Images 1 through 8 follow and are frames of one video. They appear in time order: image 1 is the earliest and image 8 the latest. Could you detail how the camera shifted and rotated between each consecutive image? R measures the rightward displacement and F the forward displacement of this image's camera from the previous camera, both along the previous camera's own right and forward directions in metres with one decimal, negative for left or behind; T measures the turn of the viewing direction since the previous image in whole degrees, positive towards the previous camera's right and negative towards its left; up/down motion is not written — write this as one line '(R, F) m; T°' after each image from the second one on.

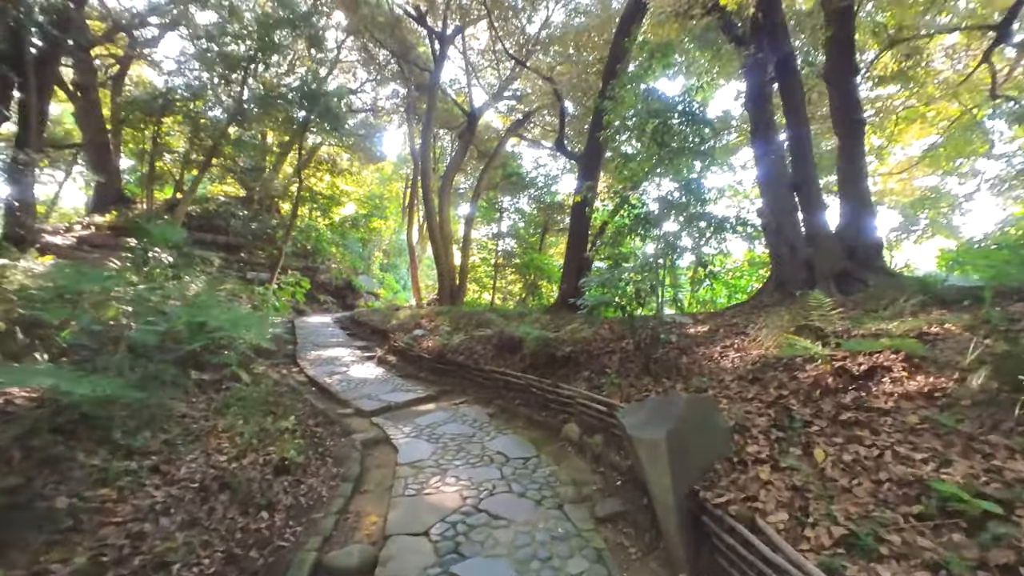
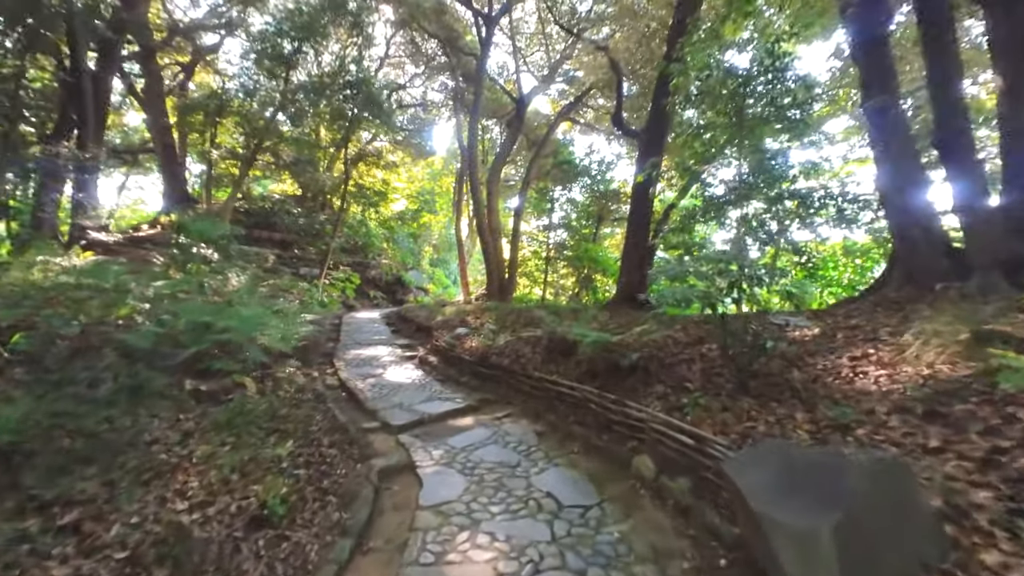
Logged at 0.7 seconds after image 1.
(0.0, +0.7) m; -6°
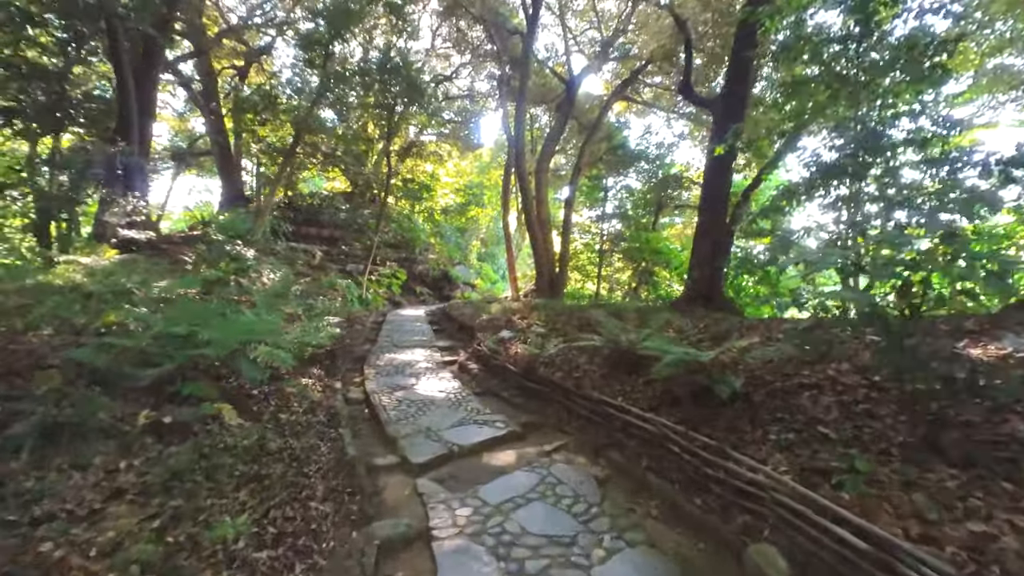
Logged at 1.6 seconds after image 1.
(0.0, +0.8) m; -6°
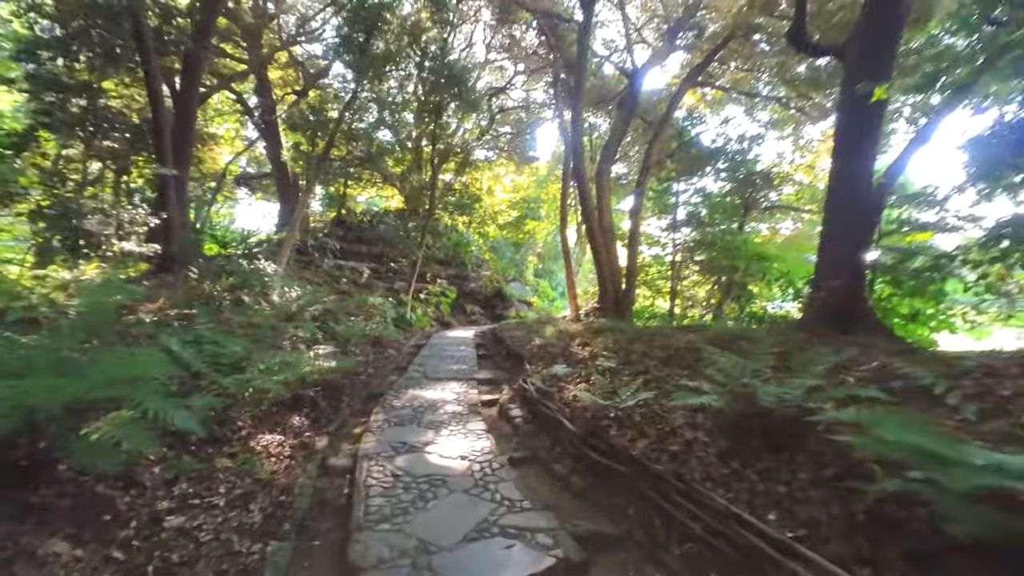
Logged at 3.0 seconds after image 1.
(+0.1, +1.4) m; -8°
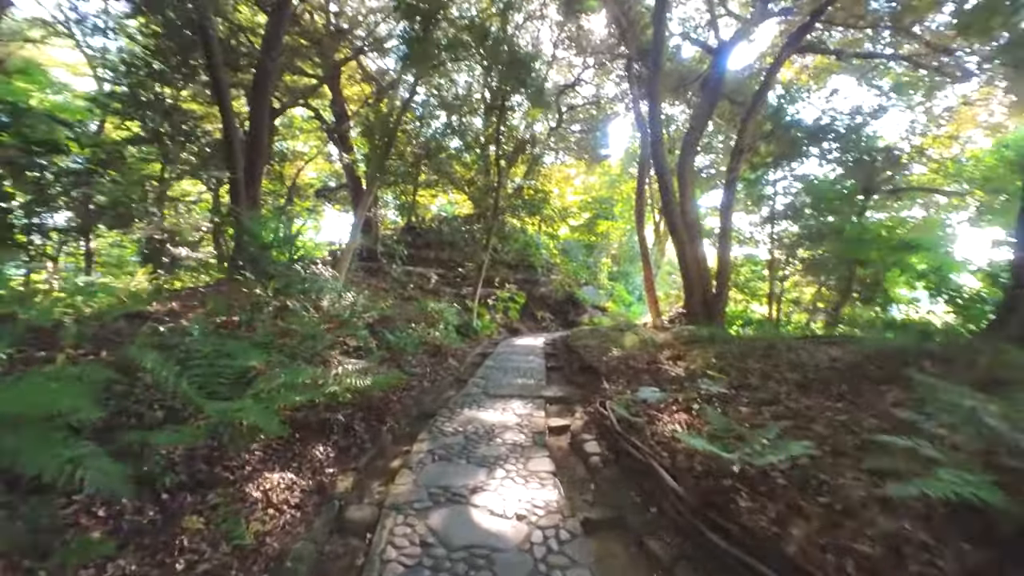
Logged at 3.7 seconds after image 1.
(0.0, +0.8) m; -9°
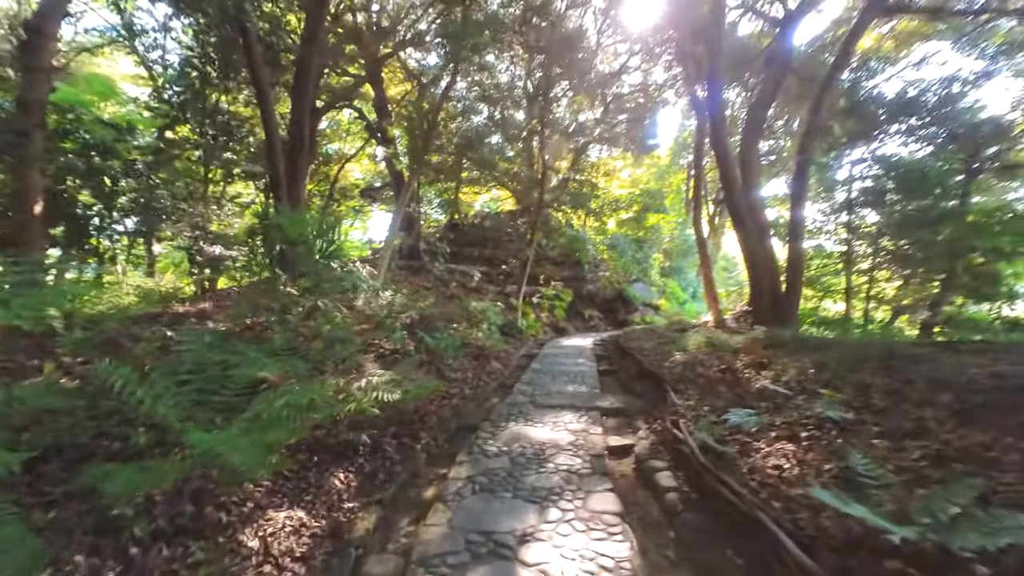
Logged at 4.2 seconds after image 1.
(-0.1, +0.5) m; -5°
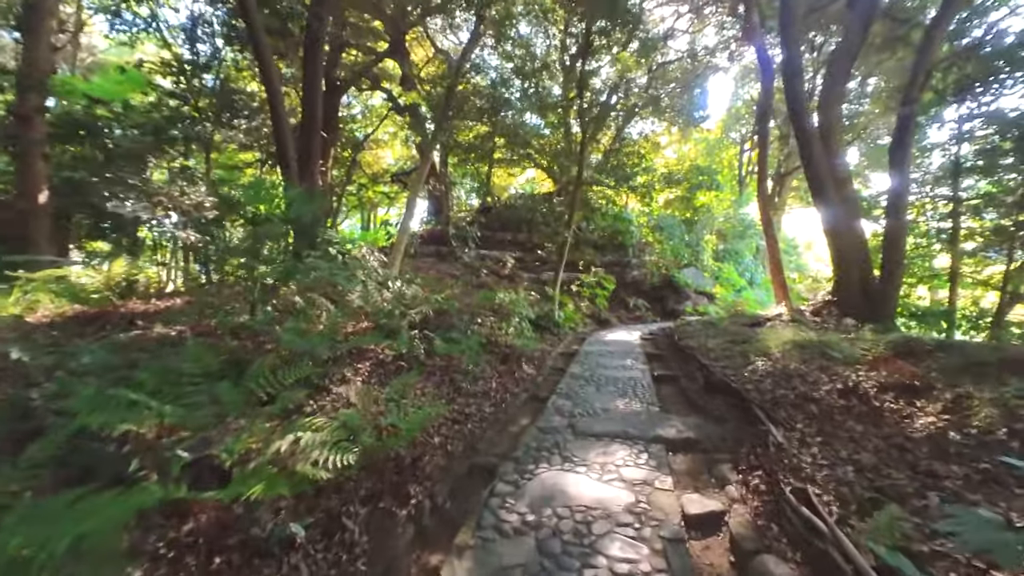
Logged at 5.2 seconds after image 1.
(0.0, +1.0) m; -5°
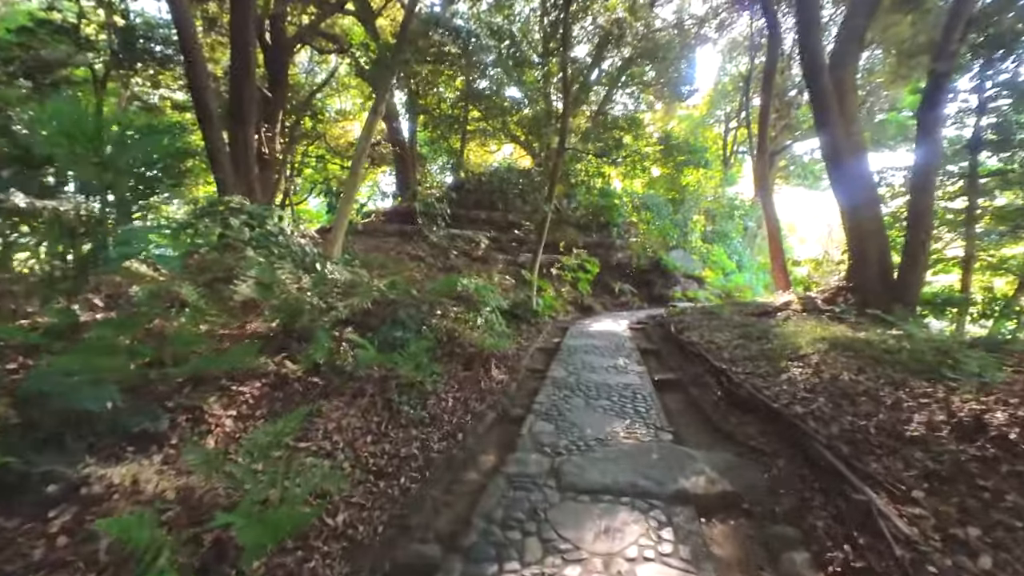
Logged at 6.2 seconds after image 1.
(+0.1, +1.1) m; +3°
